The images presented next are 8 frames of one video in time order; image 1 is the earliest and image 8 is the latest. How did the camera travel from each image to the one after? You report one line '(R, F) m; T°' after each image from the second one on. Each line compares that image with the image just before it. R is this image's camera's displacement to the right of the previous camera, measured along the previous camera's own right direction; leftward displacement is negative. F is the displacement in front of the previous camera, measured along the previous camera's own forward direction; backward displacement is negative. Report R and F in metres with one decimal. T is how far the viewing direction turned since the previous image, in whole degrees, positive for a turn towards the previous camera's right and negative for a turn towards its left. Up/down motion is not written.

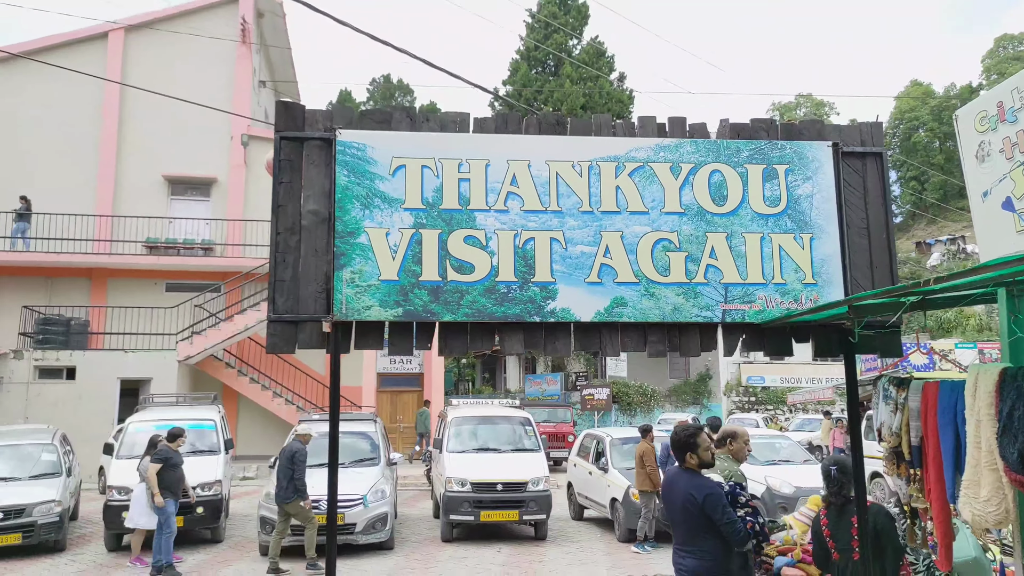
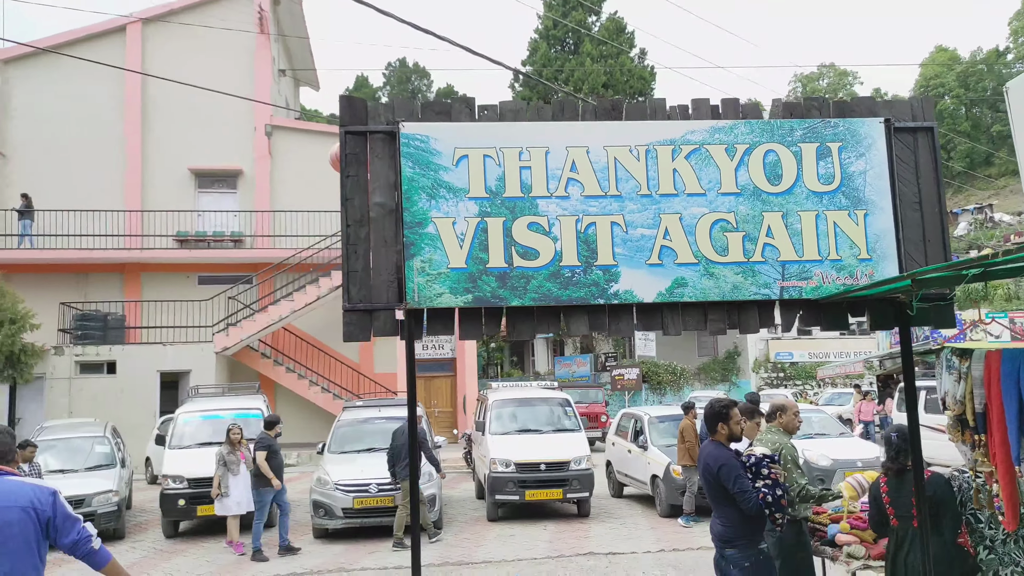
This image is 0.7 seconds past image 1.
(-0.3, -0.1) m; -1°
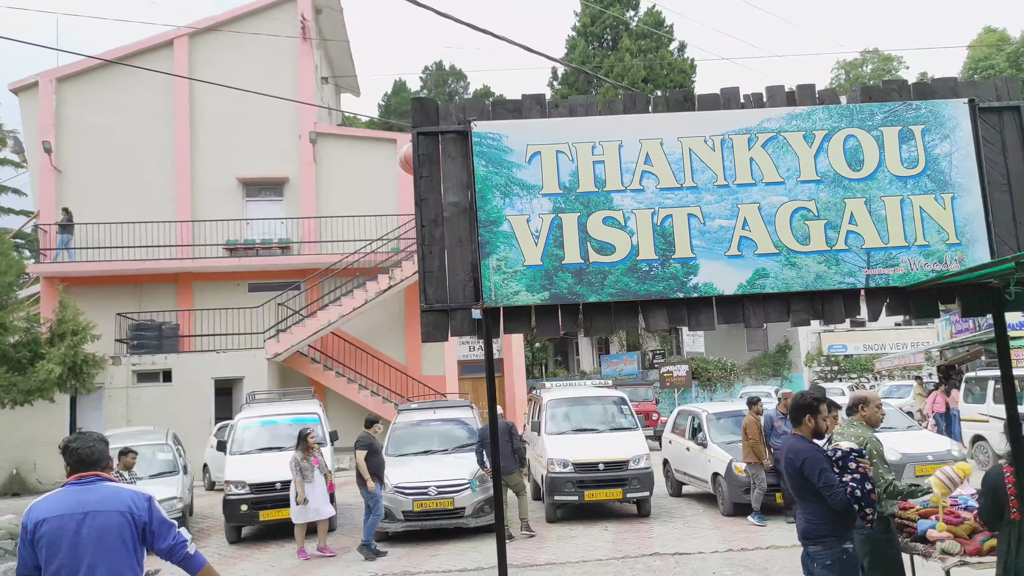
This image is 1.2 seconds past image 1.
(-0.2, +0.1) m; -3°
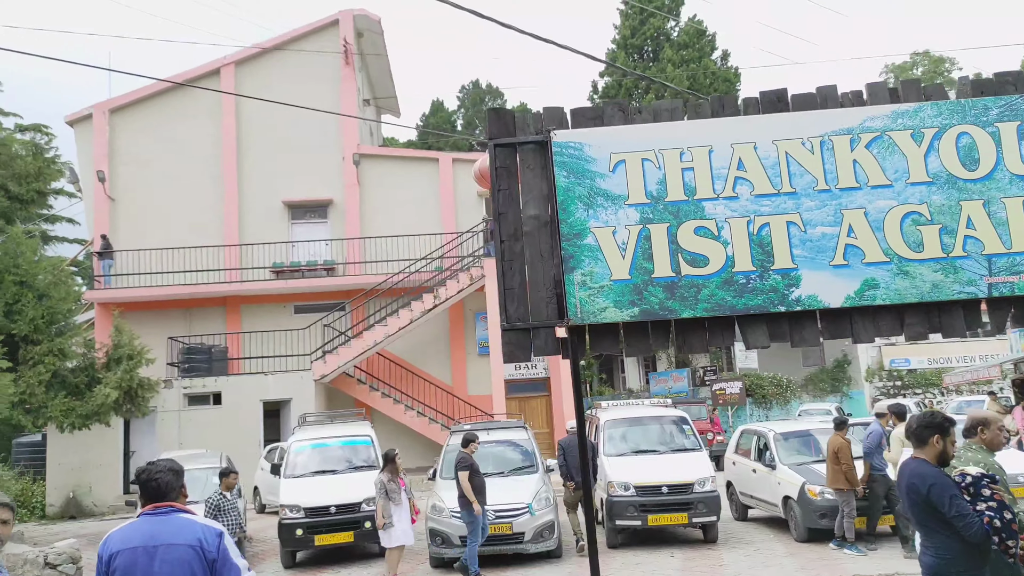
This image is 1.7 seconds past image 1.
(-0.3, +0.3) m; -3°
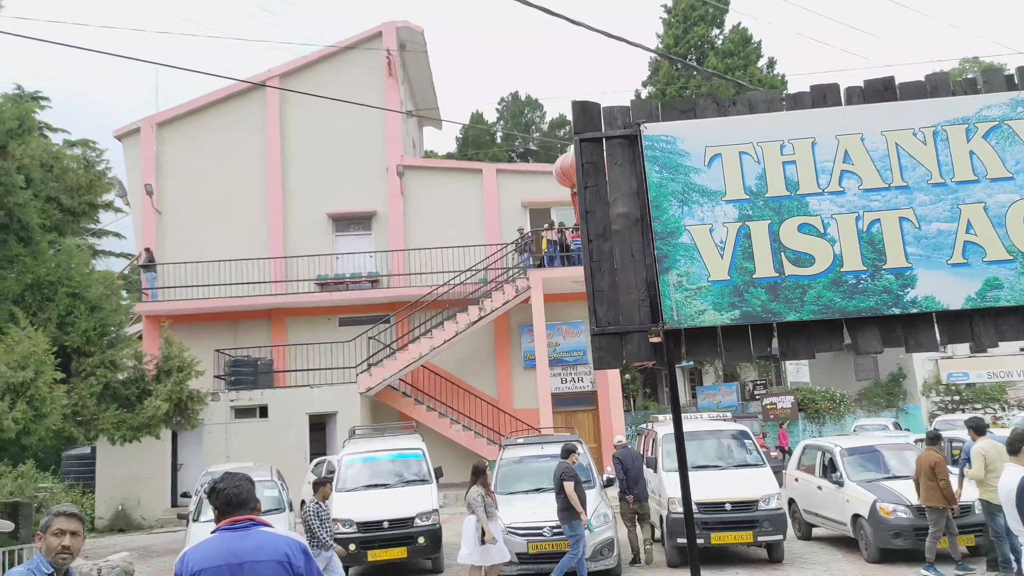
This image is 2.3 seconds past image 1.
(-0.3, +0.2) m; -2°
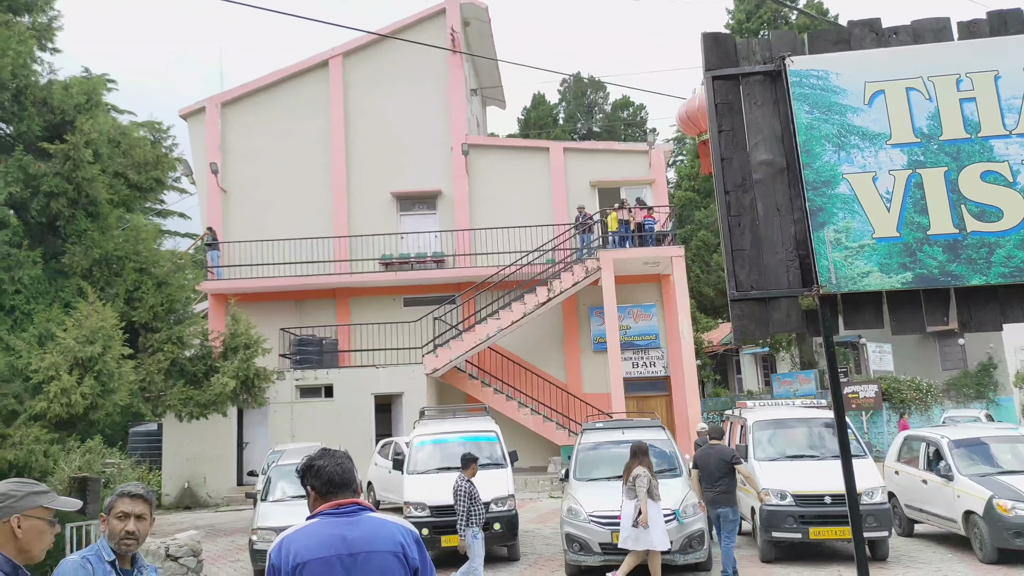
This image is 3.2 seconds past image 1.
(-0.3, +0.6) m; -4°
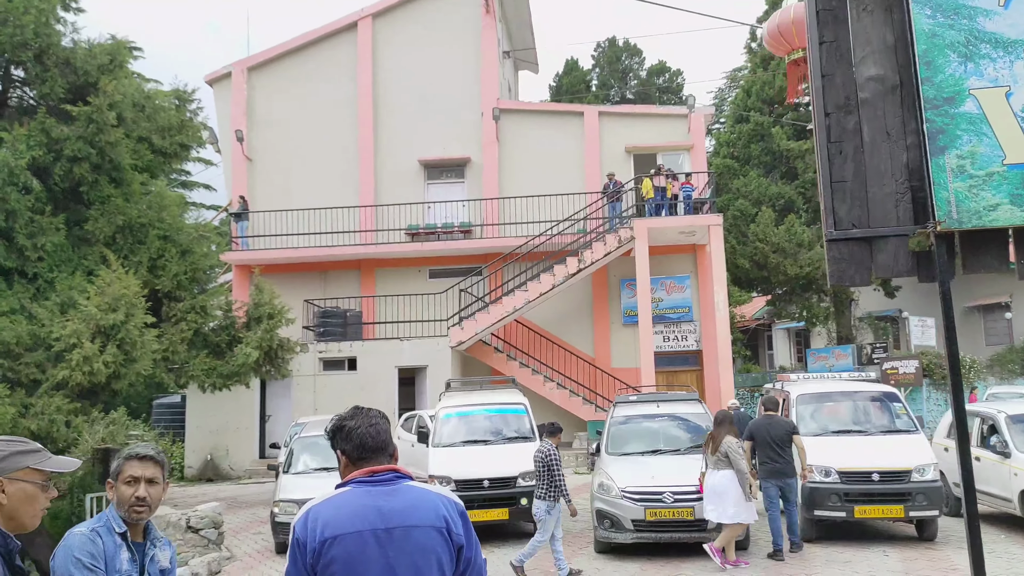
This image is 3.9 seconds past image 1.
(-0.1, +0.5) m; -2°
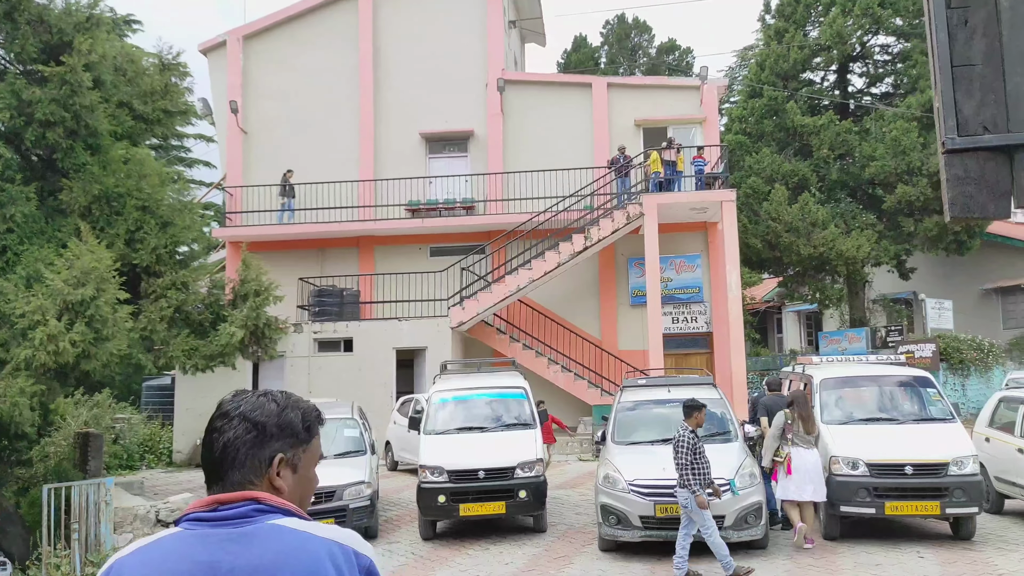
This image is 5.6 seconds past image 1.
(+0.1, +0.8) m; -1°
